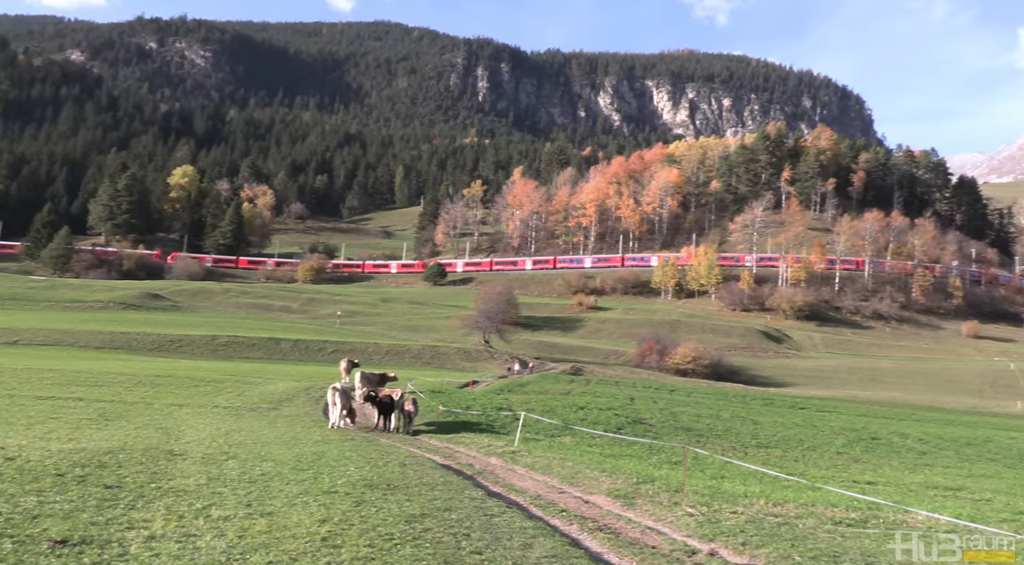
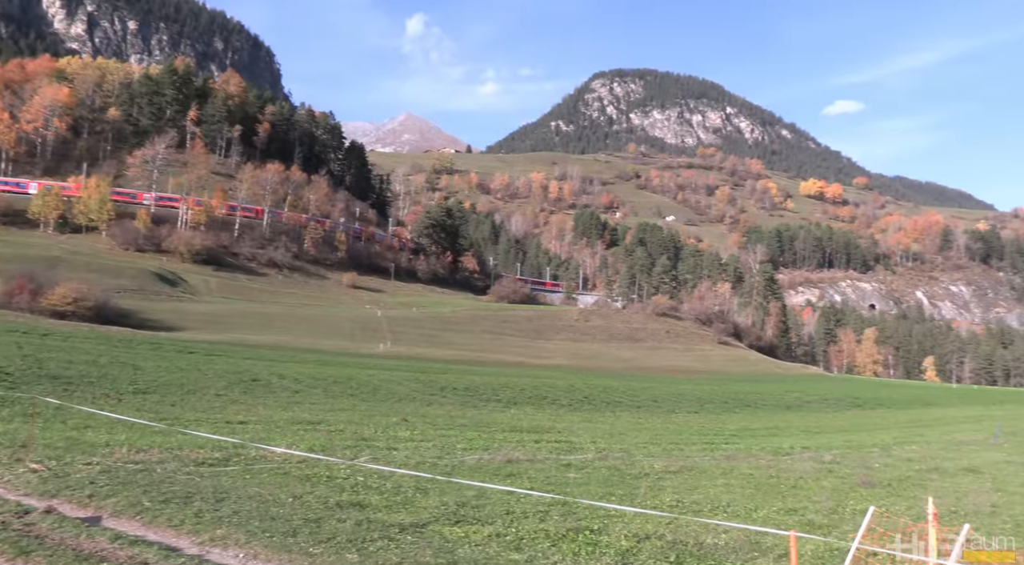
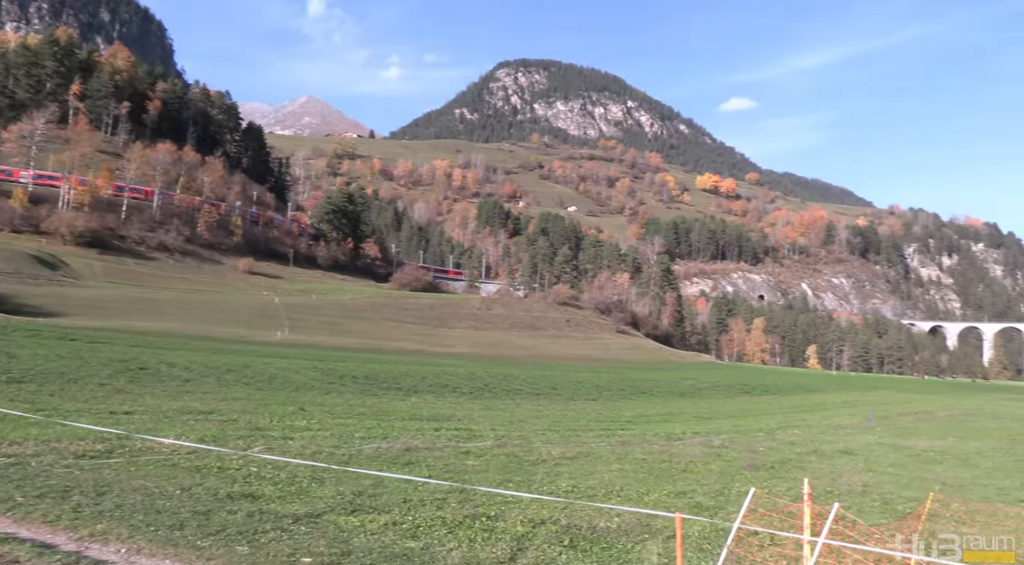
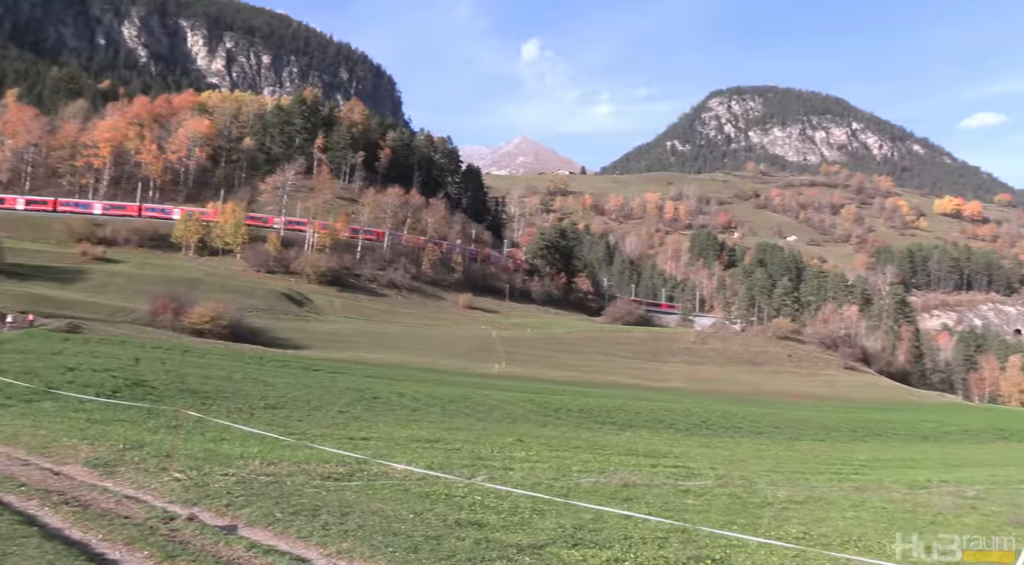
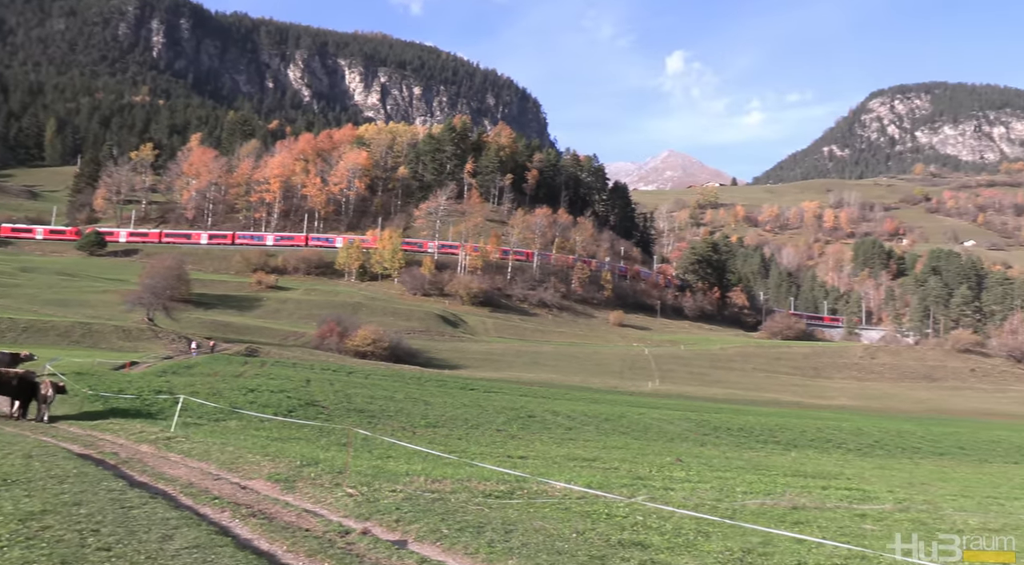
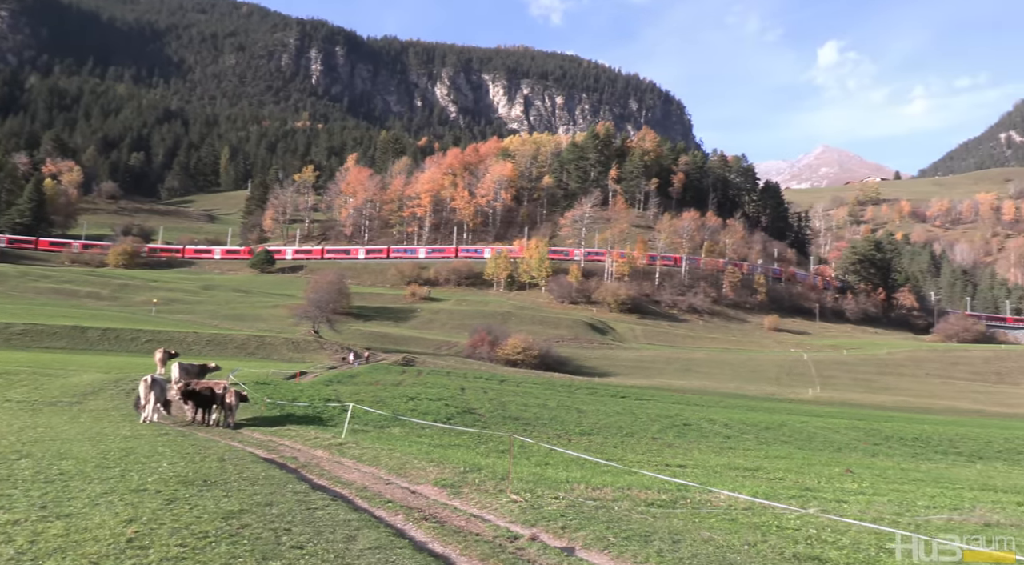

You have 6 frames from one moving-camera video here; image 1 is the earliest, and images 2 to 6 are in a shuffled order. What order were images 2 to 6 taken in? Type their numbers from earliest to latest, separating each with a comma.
6, 5, 4, 2, 3
